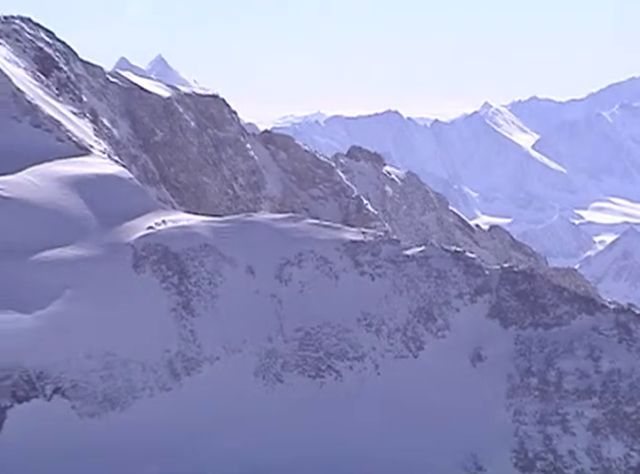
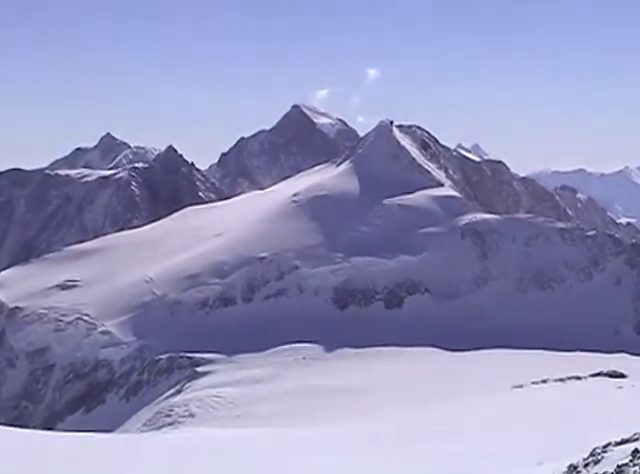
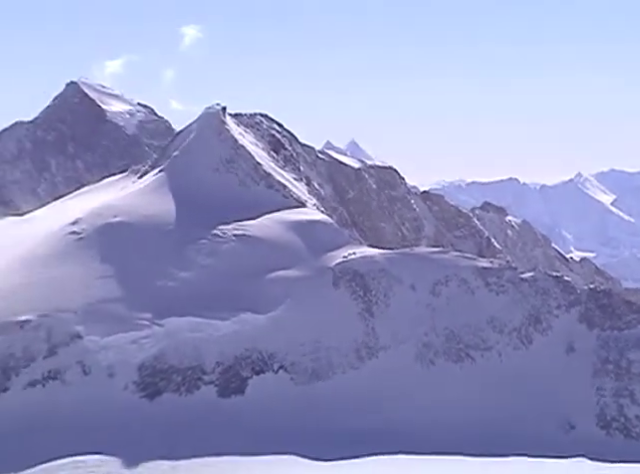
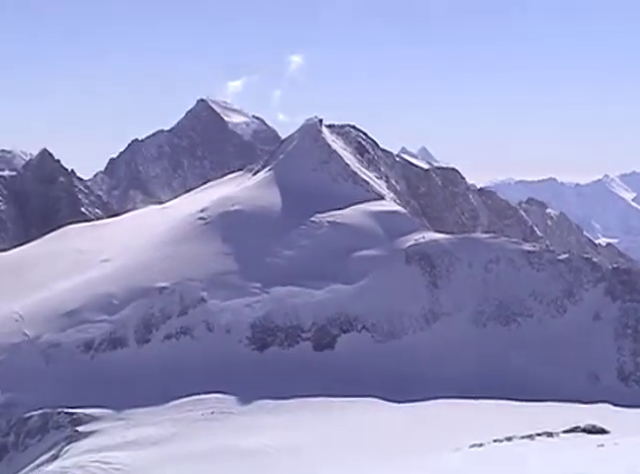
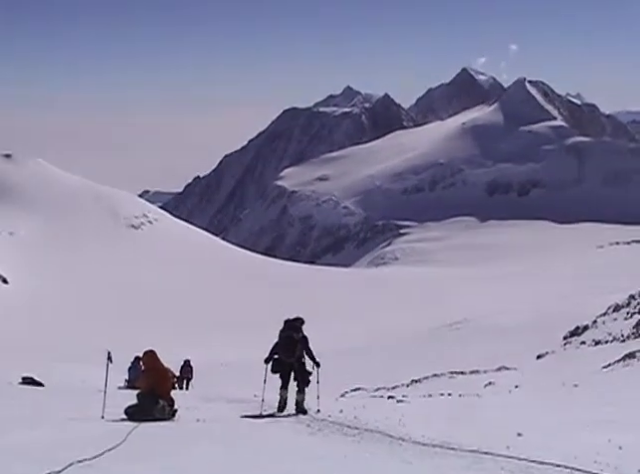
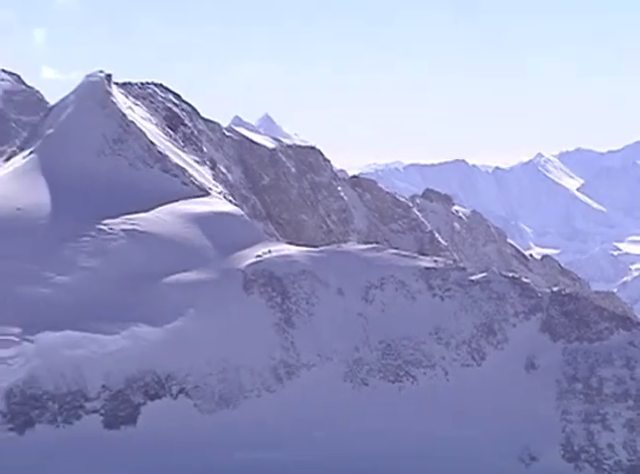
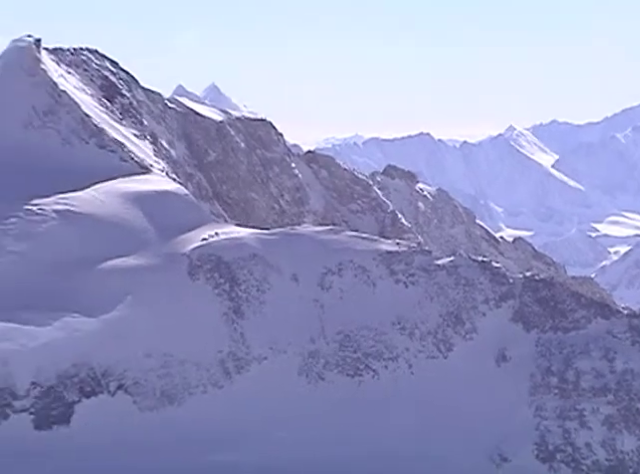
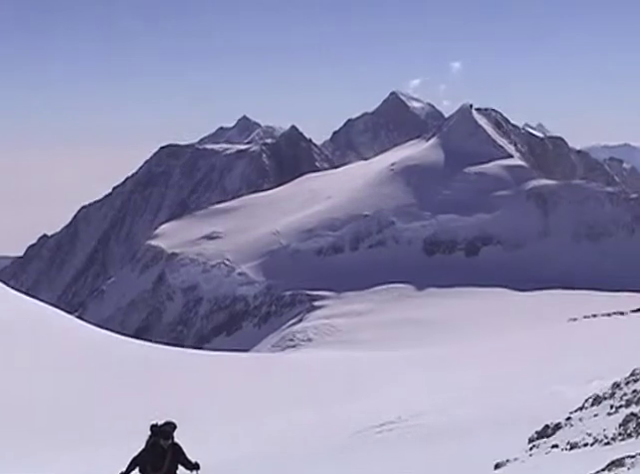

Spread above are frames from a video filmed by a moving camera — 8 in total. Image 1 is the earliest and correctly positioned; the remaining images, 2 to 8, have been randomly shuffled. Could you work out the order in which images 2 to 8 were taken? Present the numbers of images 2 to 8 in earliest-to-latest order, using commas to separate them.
7, 6, 3, 4, 2, 8, 5
